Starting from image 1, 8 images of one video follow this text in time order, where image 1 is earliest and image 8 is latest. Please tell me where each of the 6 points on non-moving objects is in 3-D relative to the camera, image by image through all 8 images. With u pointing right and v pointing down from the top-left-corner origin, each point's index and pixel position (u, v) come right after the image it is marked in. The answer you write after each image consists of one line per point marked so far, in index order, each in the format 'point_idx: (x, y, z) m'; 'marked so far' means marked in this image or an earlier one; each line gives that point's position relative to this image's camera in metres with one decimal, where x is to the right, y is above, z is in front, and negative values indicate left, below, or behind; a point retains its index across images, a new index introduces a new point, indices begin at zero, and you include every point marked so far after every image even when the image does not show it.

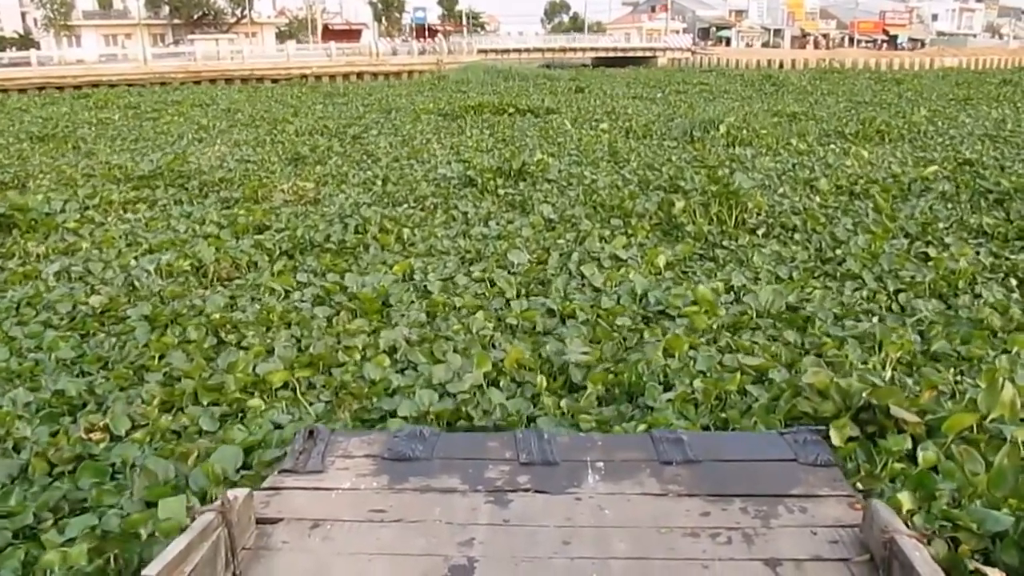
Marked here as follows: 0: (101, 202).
0: (-2.9, +0.6, +6.2) m
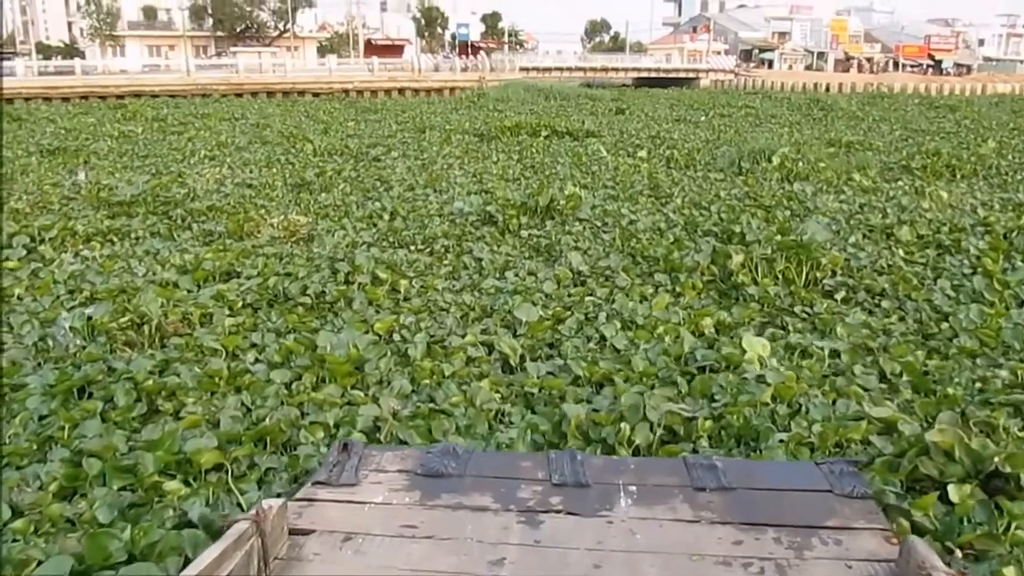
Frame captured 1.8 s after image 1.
0: (-2.8, +0.3, +5.4) m
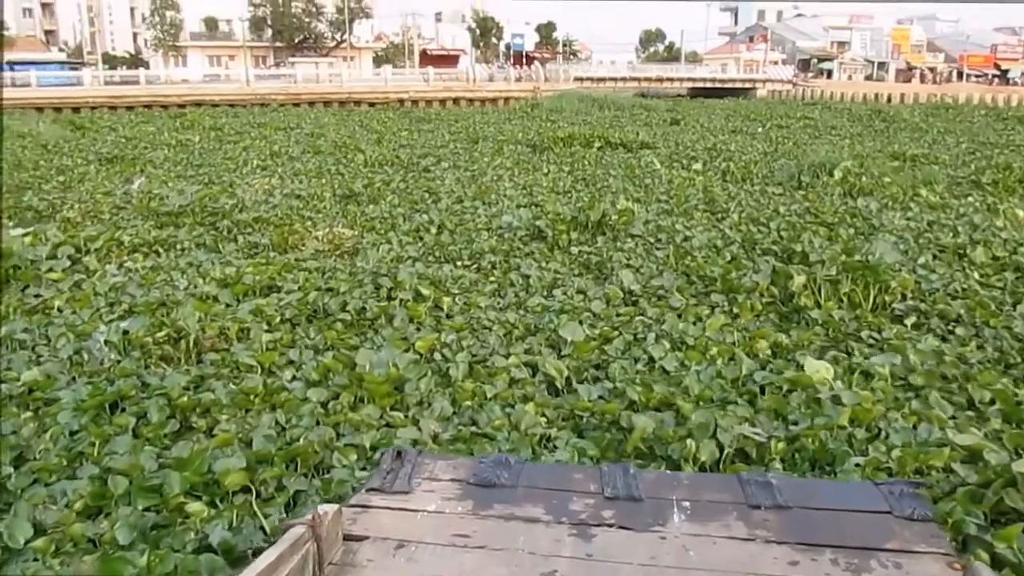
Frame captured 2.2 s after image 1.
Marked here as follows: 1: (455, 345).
0: (-2.5, +0.3, +5.3) m
1: (-0.3, -0.3, +4.8) m
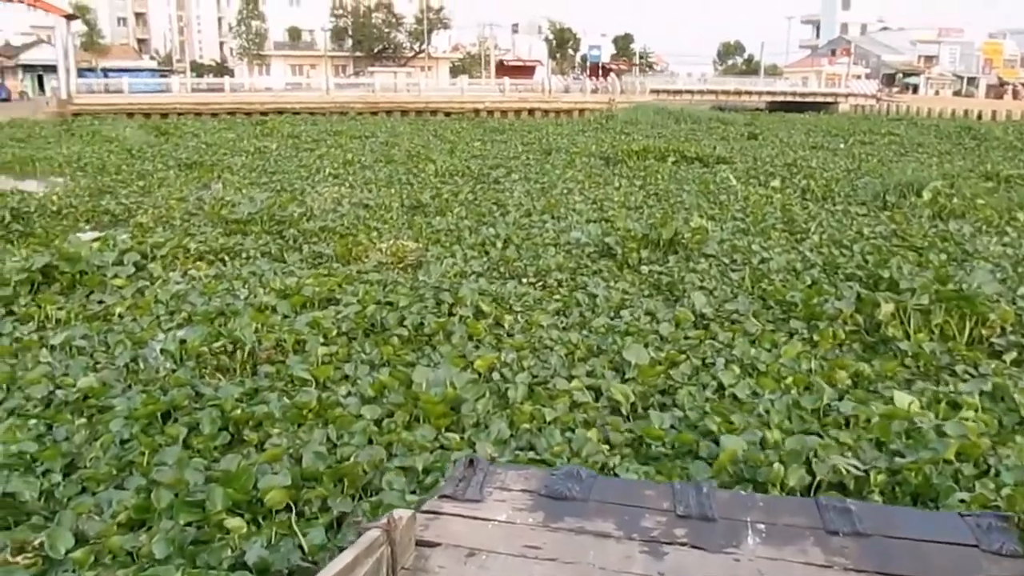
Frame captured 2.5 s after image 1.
0: (-2.1, +0.2, +5.4) m
1: (0.0, -0.4, +4.6) m
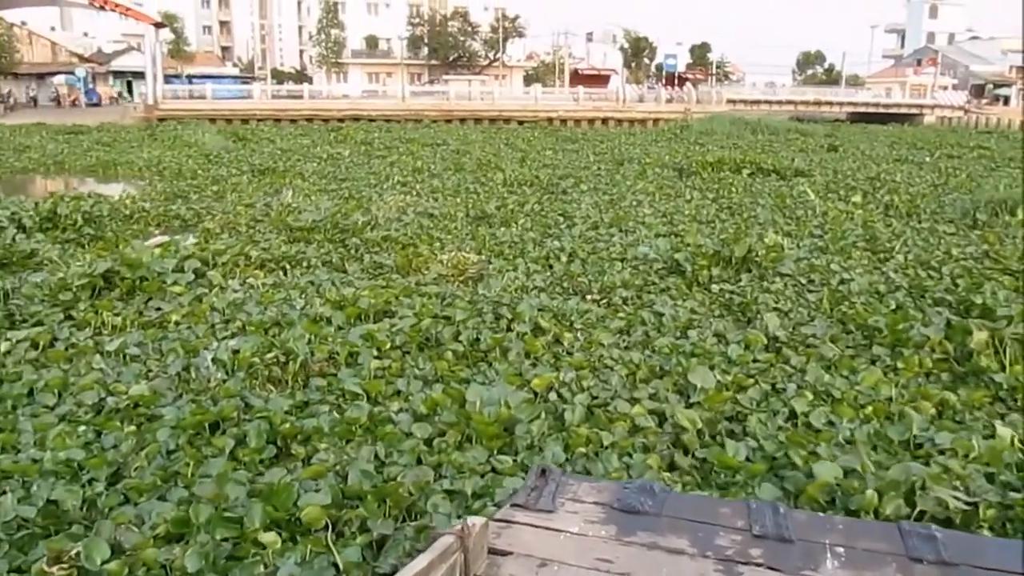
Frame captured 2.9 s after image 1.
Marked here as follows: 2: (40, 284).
0: (-1.7, +0.2, +5.4) m
1: (+0.3, -0.5, +4.5) m
2: (-2.4, 0.0, +4.5) m
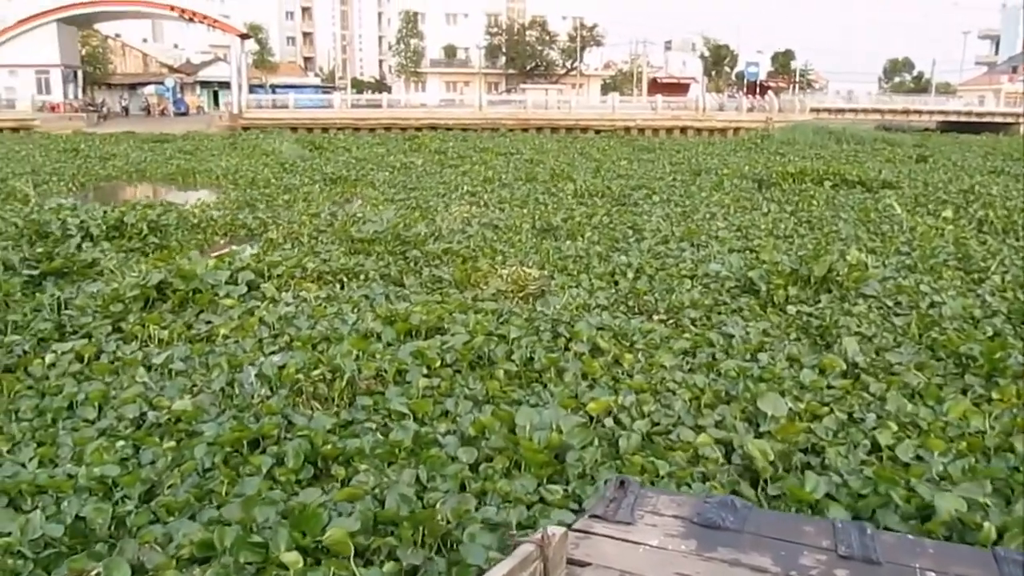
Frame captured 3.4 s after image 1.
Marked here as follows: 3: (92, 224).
0: (-1.4, +0.1, +5.3) m
1: (+0.6, -0.6, +4.2) m
2: (-2.1, 0.0, +4.6) m
3: (-2.9, +0.4, +6.1) m
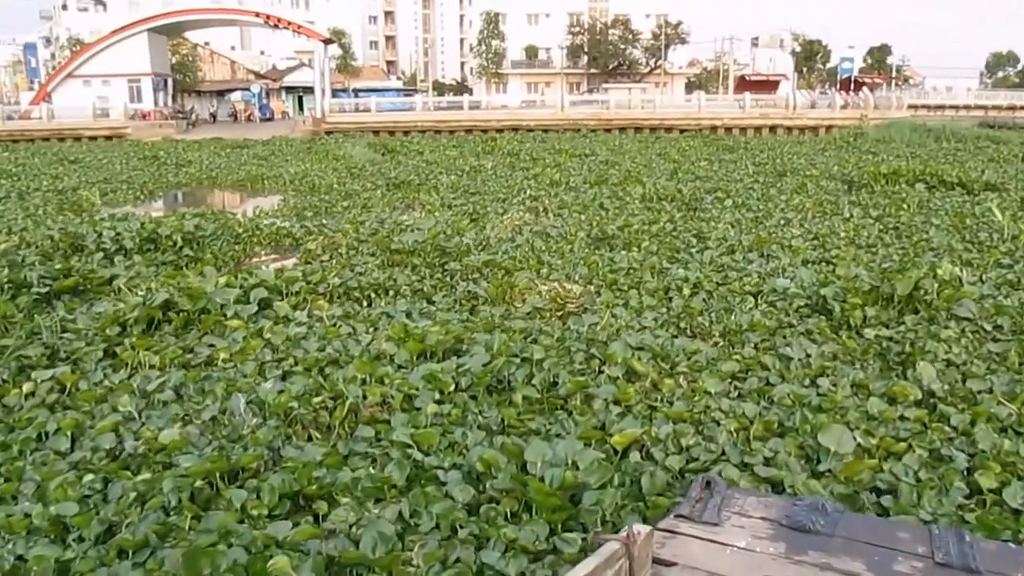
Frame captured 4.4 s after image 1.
0: (-1.2, 0.0, +5.1) m
1: (+0.7, -0.7, +3.8) m
2: (-2.0, -0.1, +4.4) m
3: (-2.6, +0.4, +6.1) m
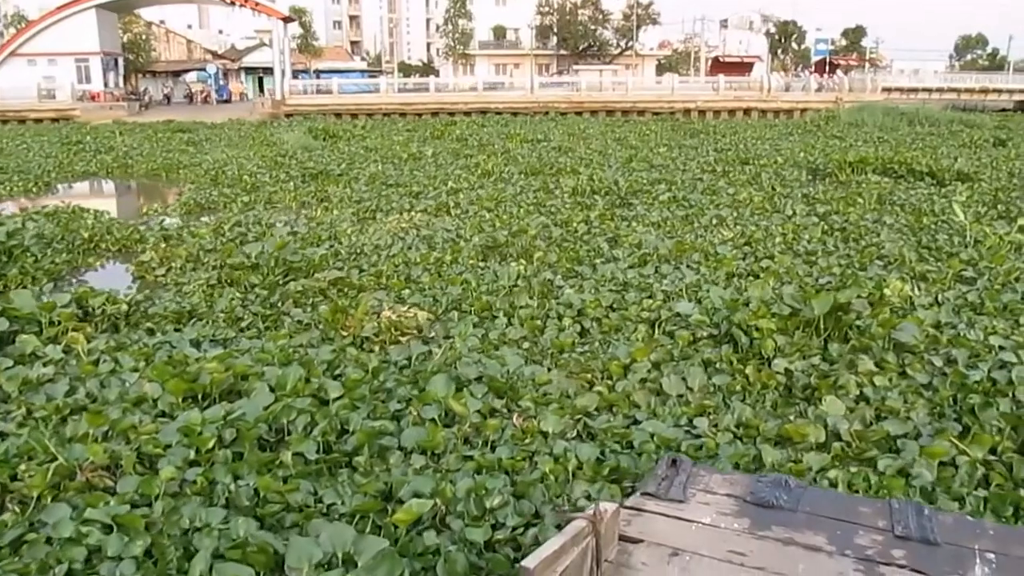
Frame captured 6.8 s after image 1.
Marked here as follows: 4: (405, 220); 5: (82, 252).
0: (-2.1, -0.1, +4.4) m
1: (-0.2, -0.9, +3.1) m
2: (-2.9, -0.3, +3.7) m
3: (-3.5, +0.3, +5.3) m
4: (-0.9, +0.6, +7.8) m
5: (-3.0, +0.3, +6.3) m
